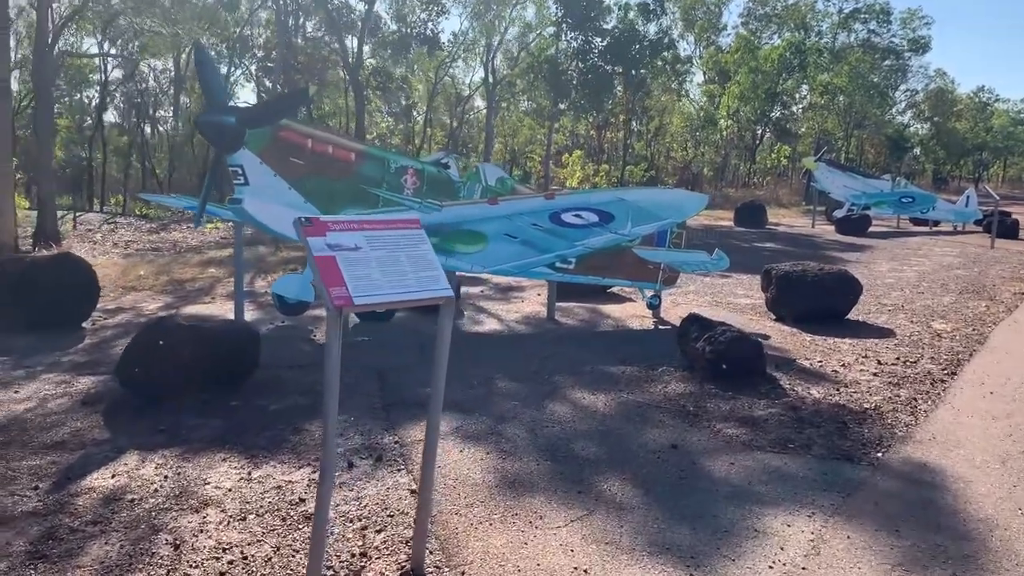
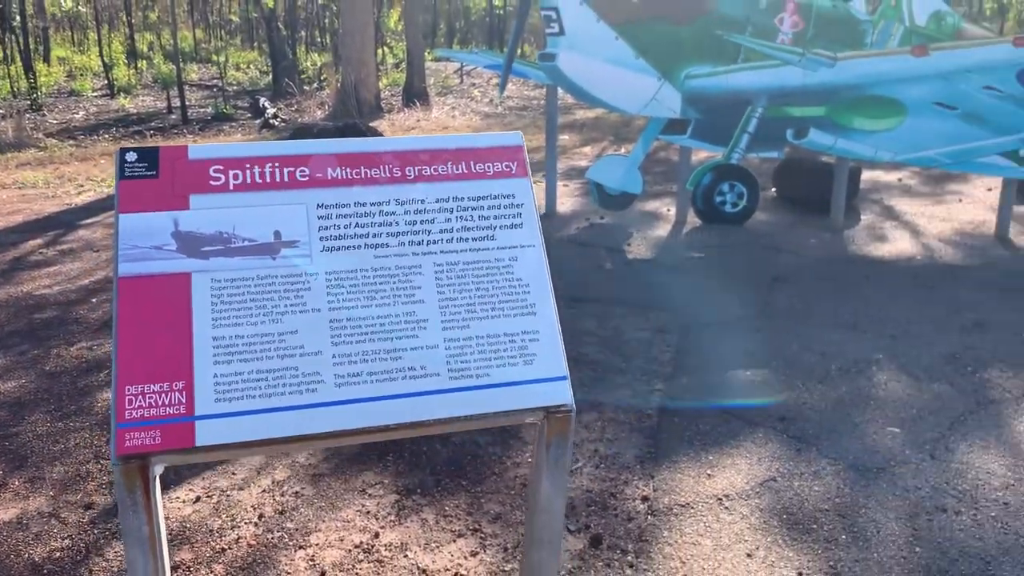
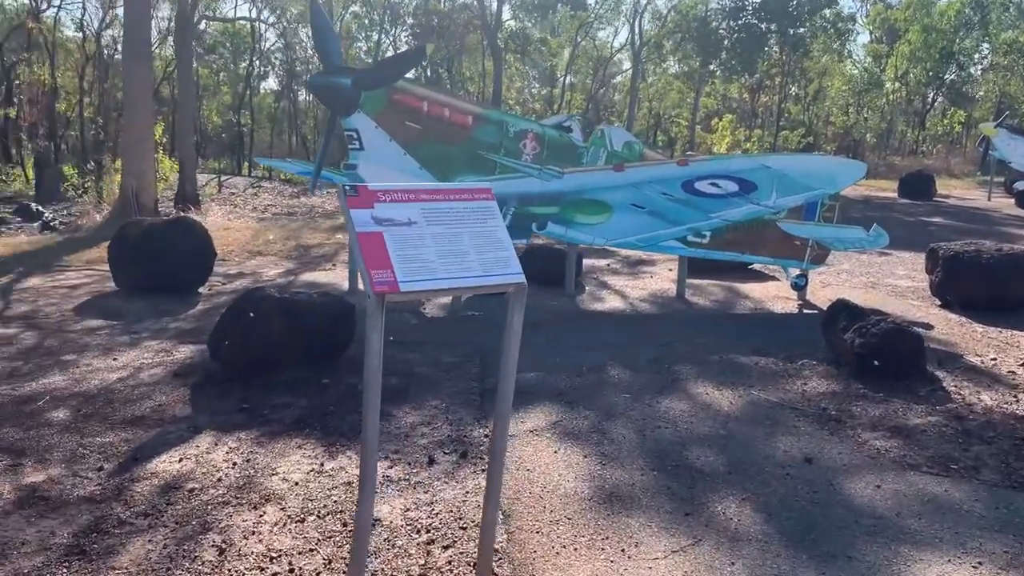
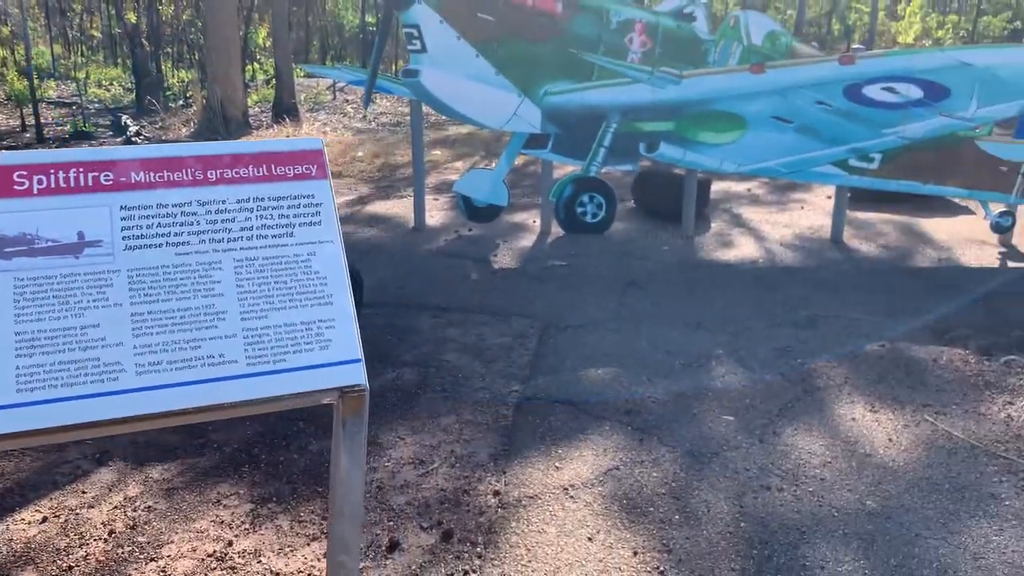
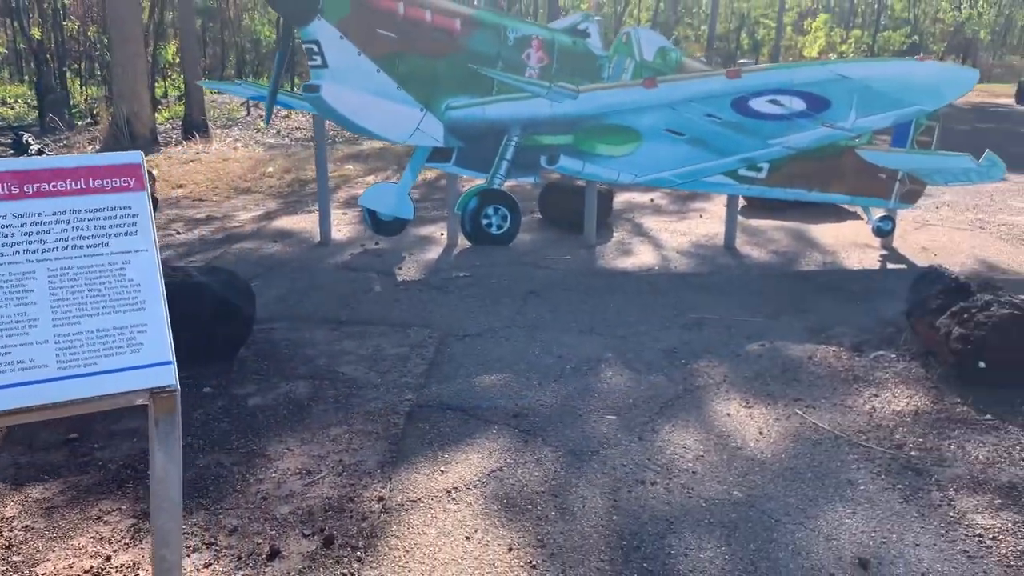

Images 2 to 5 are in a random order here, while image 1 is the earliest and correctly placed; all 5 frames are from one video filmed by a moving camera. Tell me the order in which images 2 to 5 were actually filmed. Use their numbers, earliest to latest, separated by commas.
3, 2, 4, 5
